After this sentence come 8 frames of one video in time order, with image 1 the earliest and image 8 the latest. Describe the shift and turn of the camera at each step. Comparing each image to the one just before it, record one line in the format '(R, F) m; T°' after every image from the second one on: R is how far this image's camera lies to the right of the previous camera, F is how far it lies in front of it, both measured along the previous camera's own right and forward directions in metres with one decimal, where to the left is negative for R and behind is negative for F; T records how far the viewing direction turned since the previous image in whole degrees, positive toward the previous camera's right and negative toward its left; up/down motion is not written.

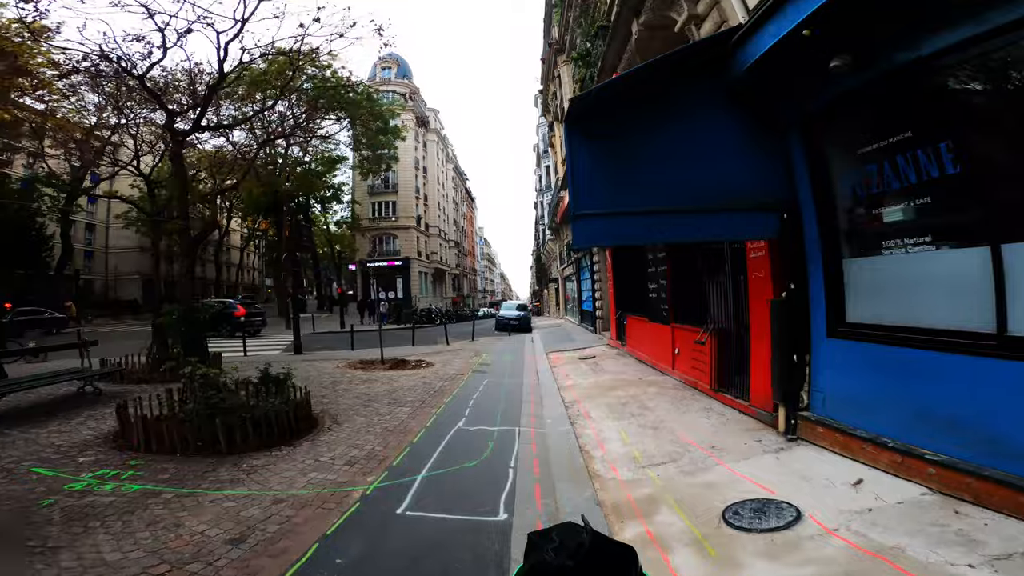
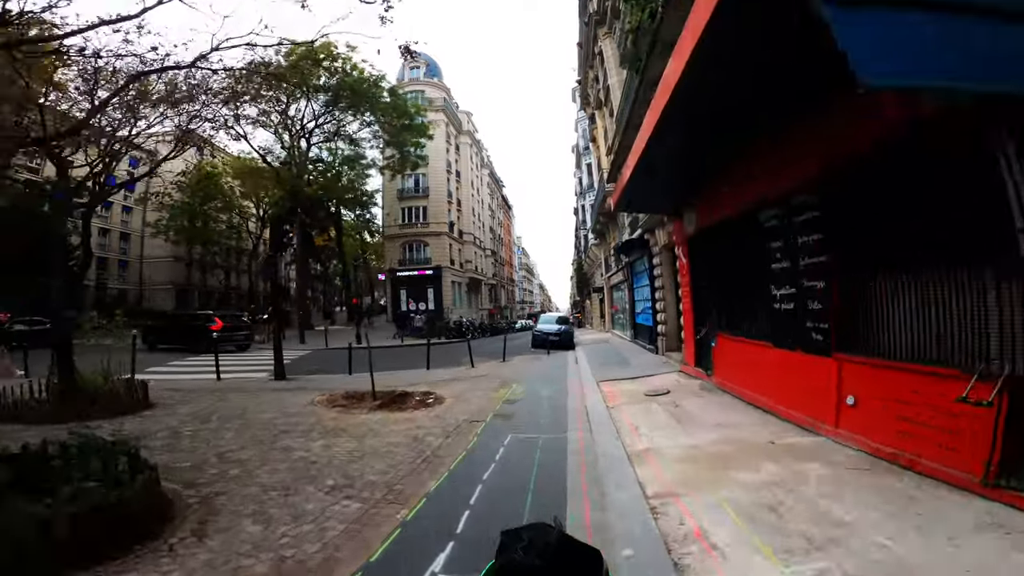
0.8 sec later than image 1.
(0.0, +3.4) m; -4°
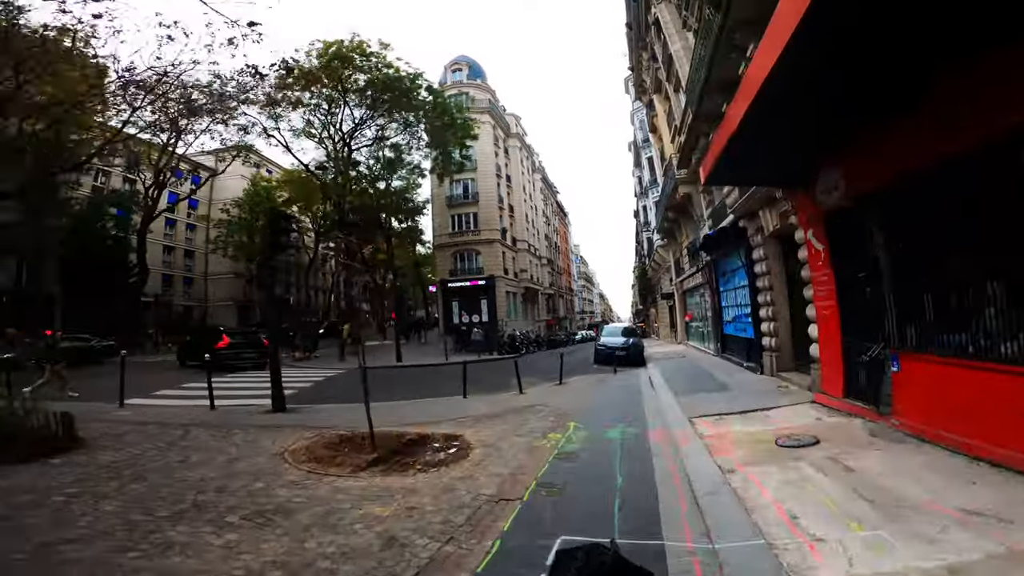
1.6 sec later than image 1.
(+0.1, +2.7) m; -7°
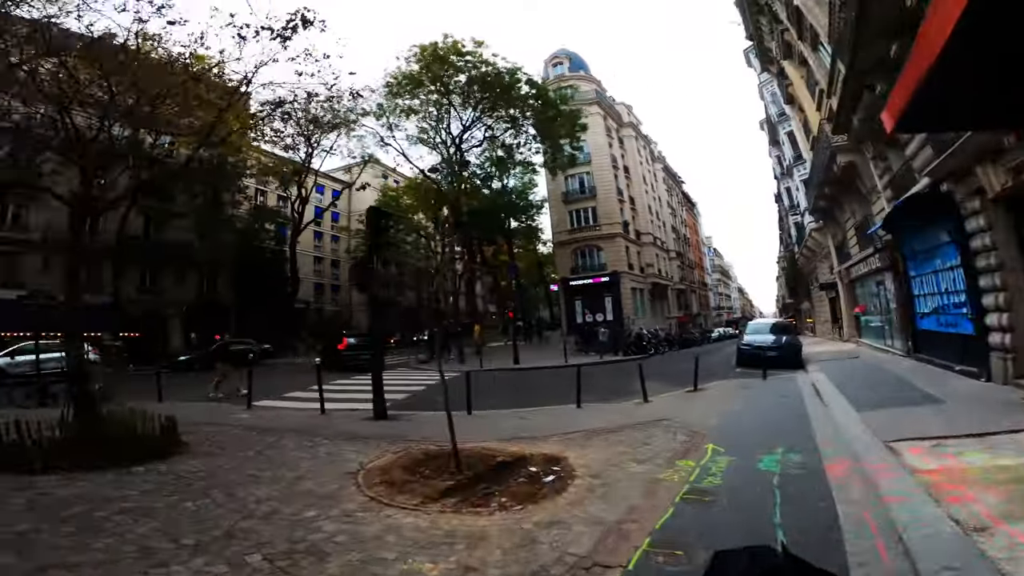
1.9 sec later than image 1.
(+0.2, +1.3) m; -14°
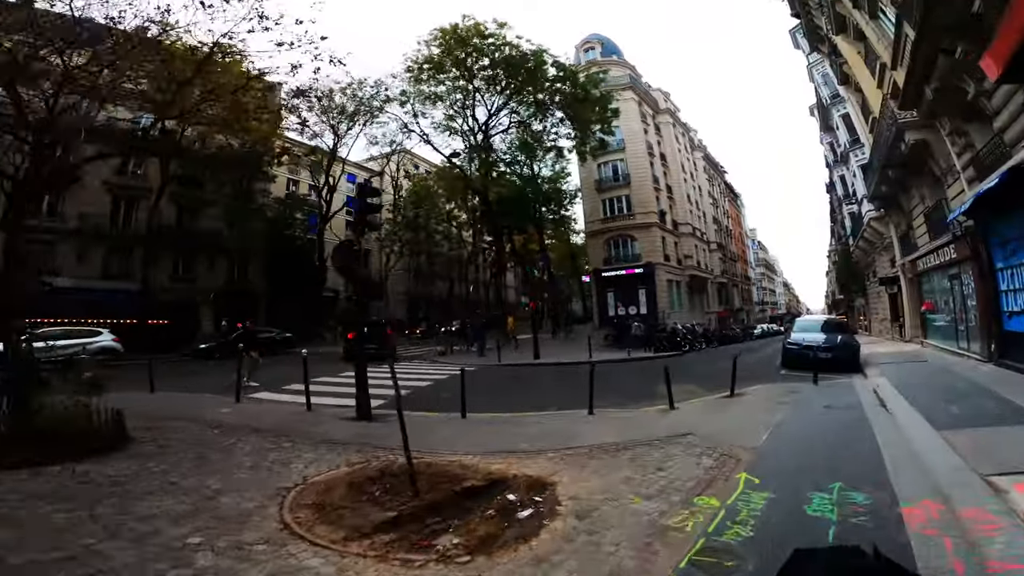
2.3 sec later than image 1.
(+0.5, +1.2) m; -4°
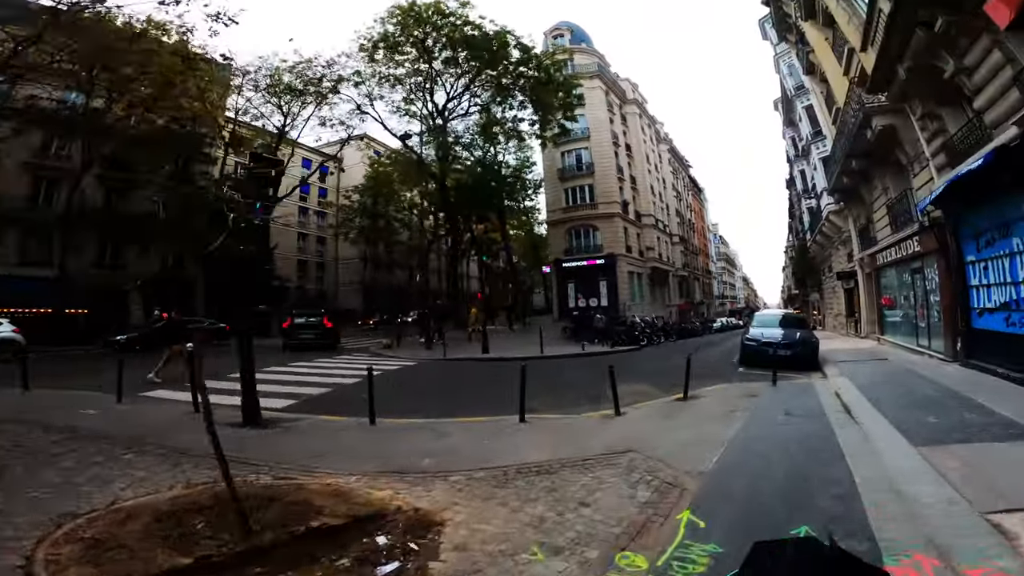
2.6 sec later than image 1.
(+0.6, +1.1) m; +4°
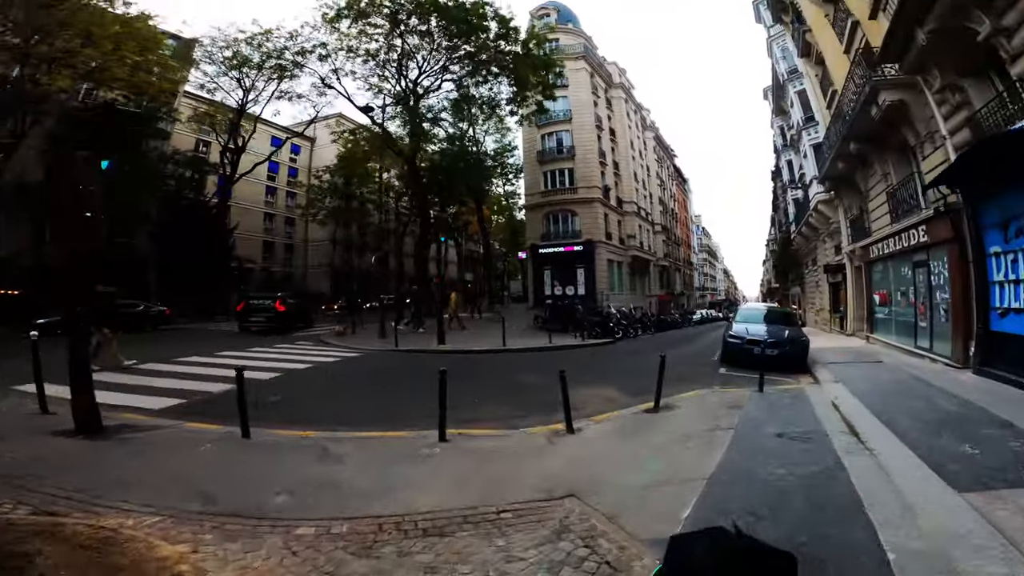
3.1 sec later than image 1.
(+0.6, +1.4) m; +2°
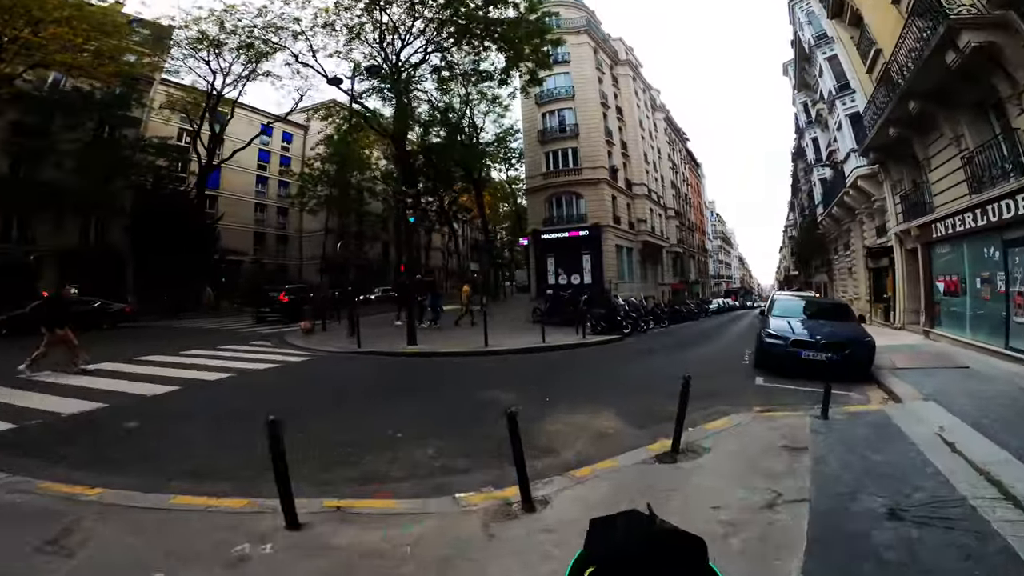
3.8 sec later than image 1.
(+0.6, +2.2) m; -1°
